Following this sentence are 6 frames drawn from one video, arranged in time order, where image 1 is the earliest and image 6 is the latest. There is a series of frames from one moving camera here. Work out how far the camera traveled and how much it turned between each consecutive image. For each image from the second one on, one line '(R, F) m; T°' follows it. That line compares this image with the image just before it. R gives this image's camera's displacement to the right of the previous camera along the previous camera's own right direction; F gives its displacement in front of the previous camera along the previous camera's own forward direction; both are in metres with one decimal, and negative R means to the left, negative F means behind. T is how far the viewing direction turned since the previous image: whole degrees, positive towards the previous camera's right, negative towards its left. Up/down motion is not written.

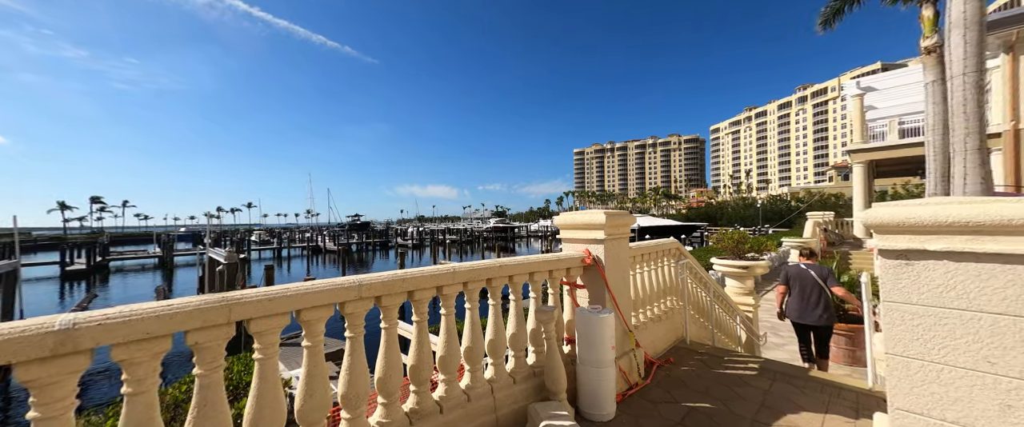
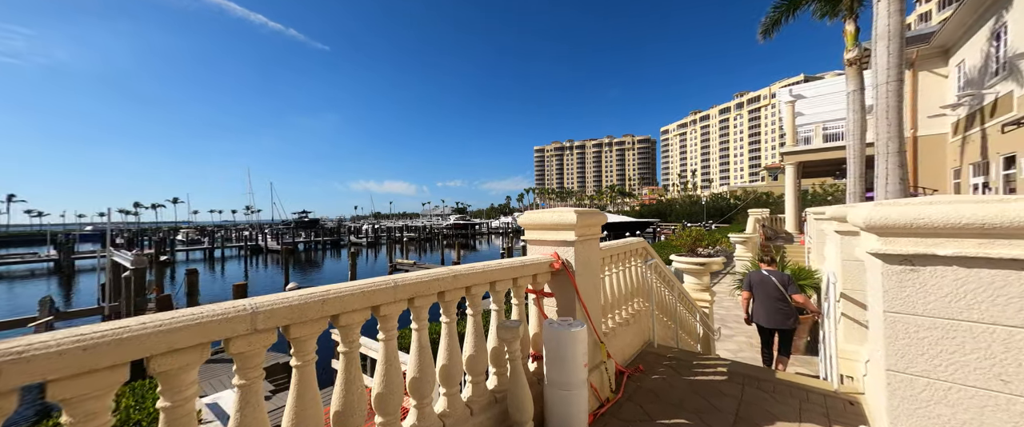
(0.0, +0.3) m; +7°
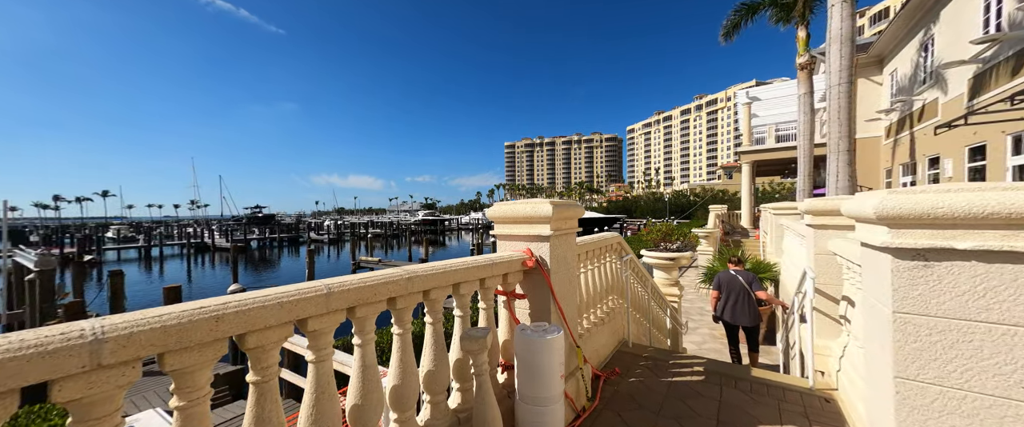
(0.0, +0.3) m; +5°
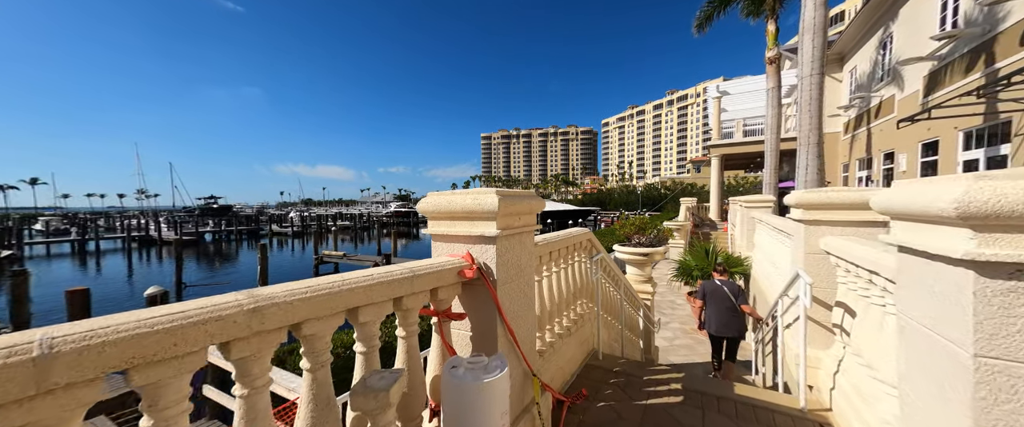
(+0.2, +0.5) m; +4°
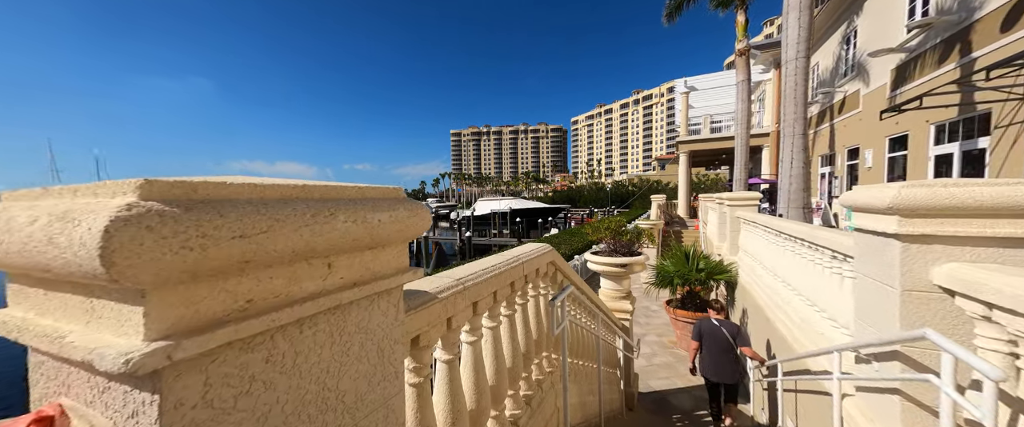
(+0.3, +1.1) m; +5°
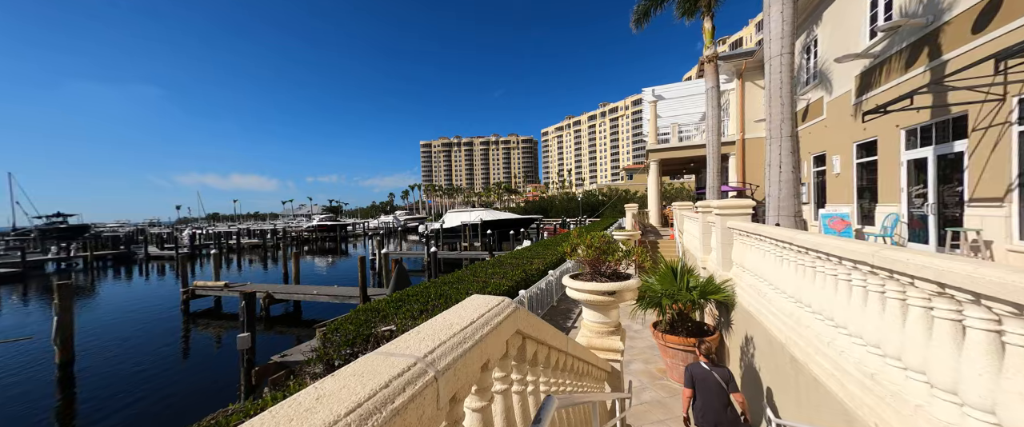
(+0.1, +1.0) m; +5°
